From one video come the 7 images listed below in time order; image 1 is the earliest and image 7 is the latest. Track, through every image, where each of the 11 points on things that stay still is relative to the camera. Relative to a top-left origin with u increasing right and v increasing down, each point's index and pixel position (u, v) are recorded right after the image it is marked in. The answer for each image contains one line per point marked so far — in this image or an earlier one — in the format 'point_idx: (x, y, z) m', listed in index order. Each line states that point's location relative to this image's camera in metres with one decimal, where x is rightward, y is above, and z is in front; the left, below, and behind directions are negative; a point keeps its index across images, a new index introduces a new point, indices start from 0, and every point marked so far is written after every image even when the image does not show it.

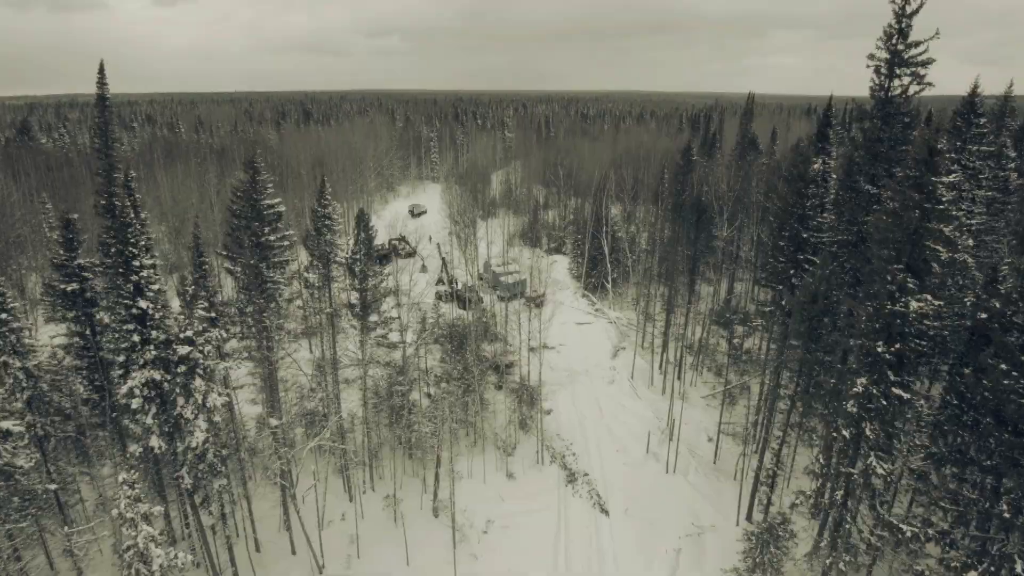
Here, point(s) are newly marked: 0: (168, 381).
0: (-13.4, -3.7, +20.1) m
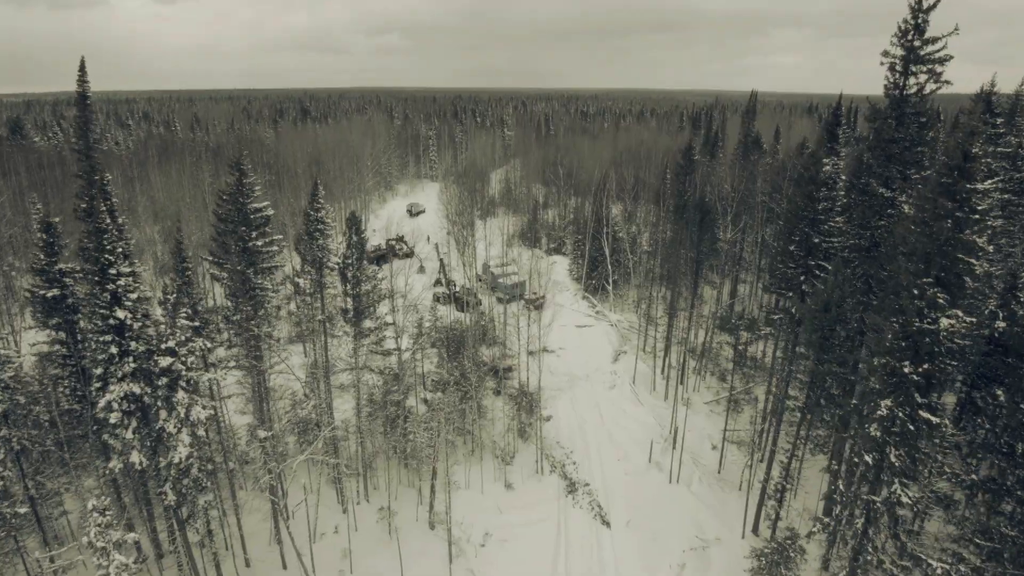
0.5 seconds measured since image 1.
0: (-13.5, -4.0, +19.2) m
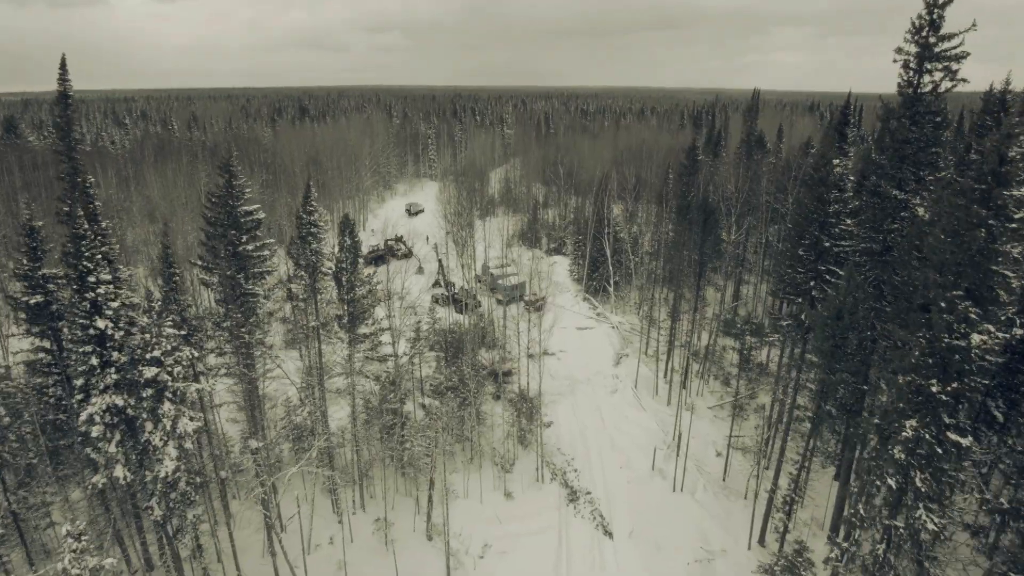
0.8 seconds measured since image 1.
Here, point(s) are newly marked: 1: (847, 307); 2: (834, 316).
0: (-13.5, -4.2, +18.5) m
1: (+12.3, -0.7, +18.9) m
2: (+12.0, -1.1, +19.3) m
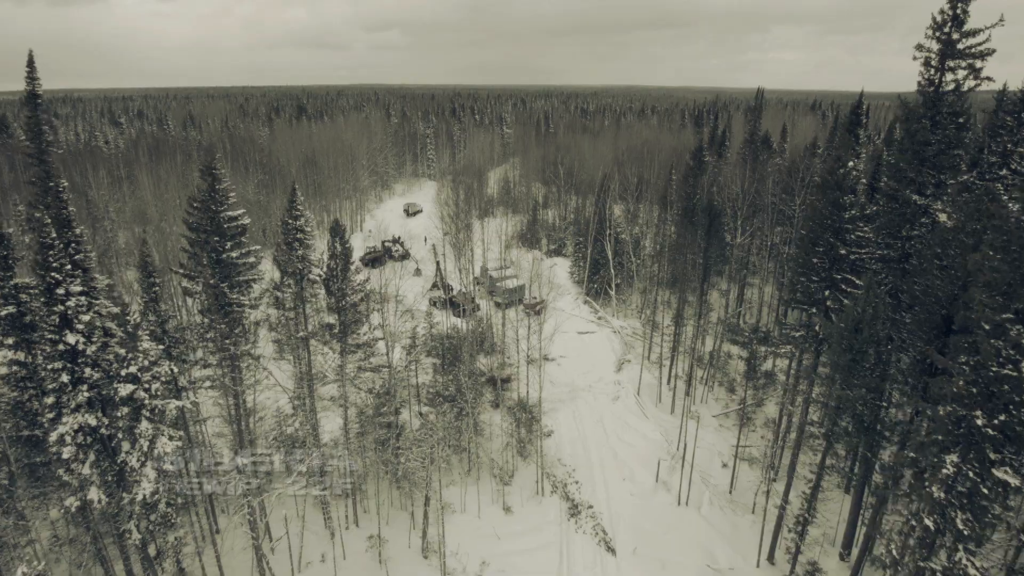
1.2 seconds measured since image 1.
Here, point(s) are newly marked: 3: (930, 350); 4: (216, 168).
0: (-13.5, -4.6, +17.4) m
1: (+12.2, -1.1, +17.9) m
2: (+12.0, -1.4, +18.2) m
3: (+14.4, -2.1, +17.9) m
4: (-11.4, +4.6, +19.9) m
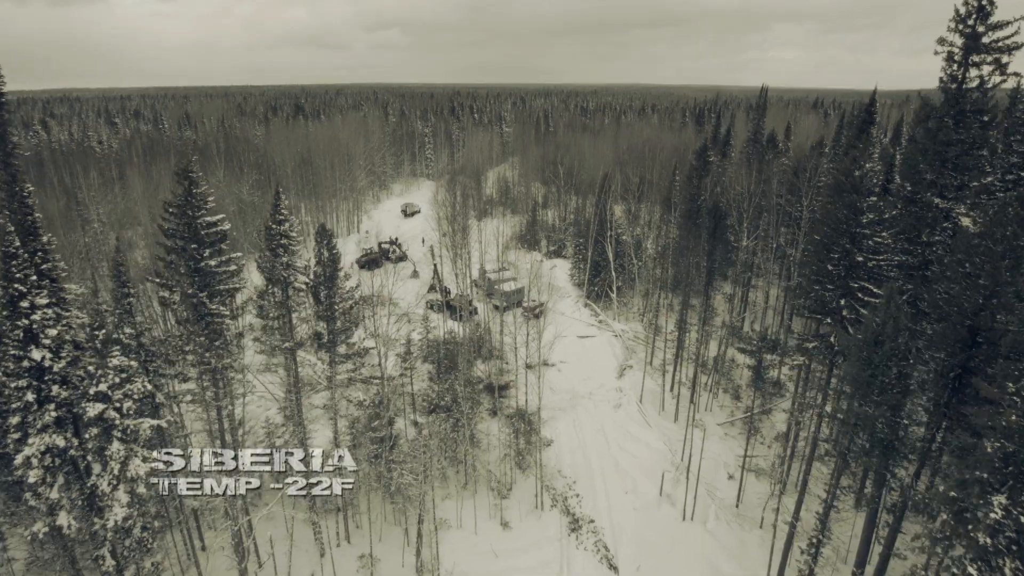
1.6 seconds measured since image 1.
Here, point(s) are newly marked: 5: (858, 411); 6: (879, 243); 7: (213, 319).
0: (-13.7, -5.0, +16.2) m
1: (+12.1, -1.4, +16.7) m
2: (+11.8, -1.8, +17.1) m
3: (+14.3, -2.5, +16.8) m
4: (-11.5, +4.2, +18.8) m
5: (+11.9, -4.2, +17.8) m
6: (+13.6, +1.7, +19.3) m
7: (-11.2, -1.2, +19.5) m
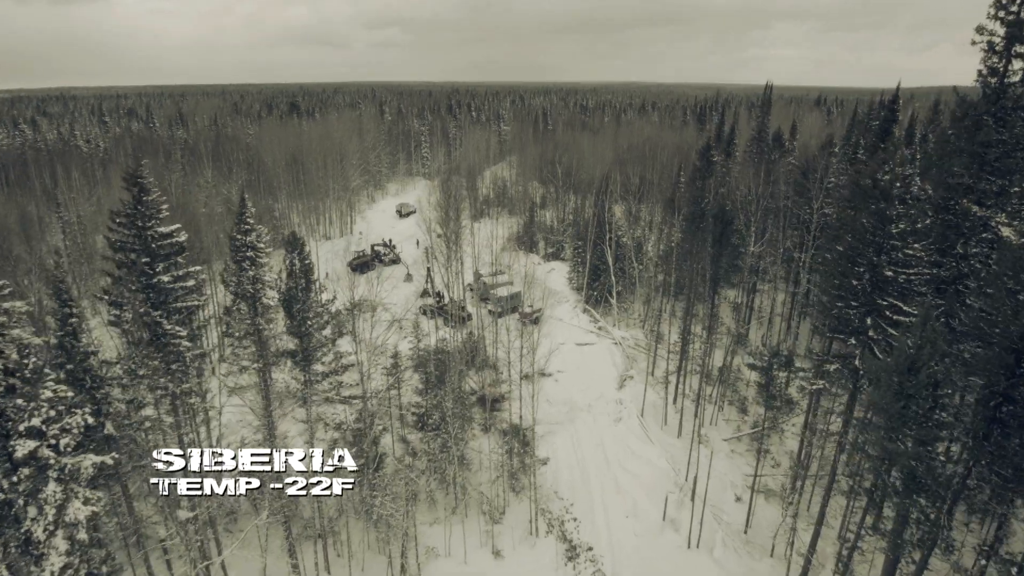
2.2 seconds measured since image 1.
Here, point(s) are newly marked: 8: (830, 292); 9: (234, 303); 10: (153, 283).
0: (-14.0, -5.6, +14.3) m
1: (+11.7, -2.0, +14.8) m
2: (+11.4, -2.3, +15.2) m
3: (+13.9, -3.0, +14.9) m
4: (-11.9, +3.6, +16.9) m
5: (+11.6, -4.8, +15.9) m
6: (+13.2, +1.1, +17.3) m
7: (-11.6, -1.8, +17.6) m
8: (+11.8, -0.3, +19.2) m
9: (-10.5, -0.6, +19.8) m
10: (-11.8, +0.2, +17.2) m
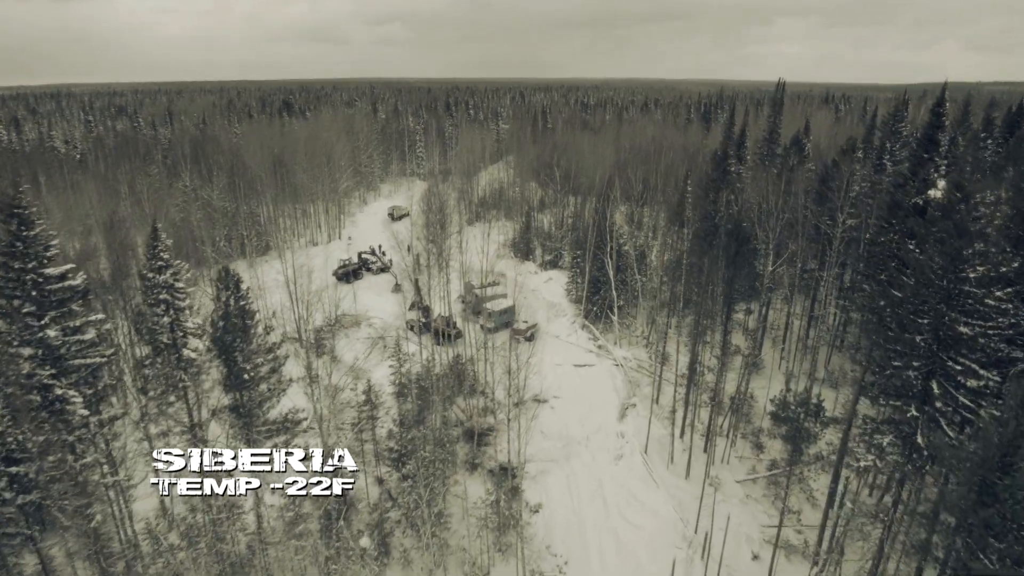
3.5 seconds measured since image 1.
0: (-14.7, -7.1, +11.0) m
1: (+11.0, -3.5, +11.4) m
2: (+10.8, -3.8, +11.7) m
3: (+13.3, -4.5, +11.4) m
4: (-12.5, +2.2, +13.4) m
5: (+10.9, -6.3, +12.4) m
6: (+12.5, -0.4, +13.9) m
7: (-12.2, -3.2, +14.2) m
8: (+11.1, -1.7, +15.7) m
9: (-11.2, -2.0, +16.4) m
10: (-12.5, -1.3, +13.8) m
